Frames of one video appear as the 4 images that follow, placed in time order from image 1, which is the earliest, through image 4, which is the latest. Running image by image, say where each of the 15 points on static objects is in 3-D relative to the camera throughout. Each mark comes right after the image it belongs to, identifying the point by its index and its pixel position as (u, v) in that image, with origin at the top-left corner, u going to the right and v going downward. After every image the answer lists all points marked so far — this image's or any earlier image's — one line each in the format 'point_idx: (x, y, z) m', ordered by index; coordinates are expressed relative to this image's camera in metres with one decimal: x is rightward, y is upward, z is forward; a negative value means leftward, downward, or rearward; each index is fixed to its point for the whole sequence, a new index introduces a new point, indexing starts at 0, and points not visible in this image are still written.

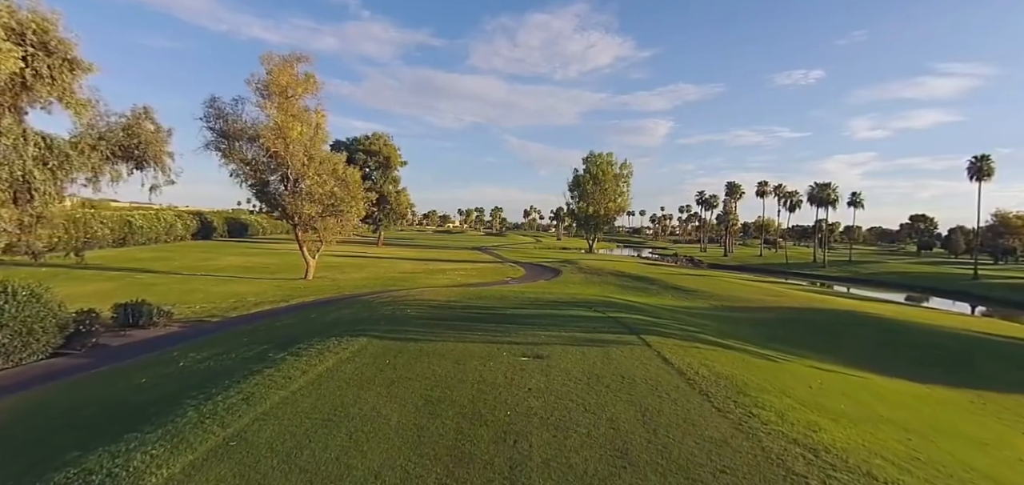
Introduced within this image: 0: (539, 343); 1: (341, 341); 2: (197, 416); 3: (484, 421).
0: (+0.6, -2.2, +10.4) m
1: (-3.6, -2.1, +10.3) m
2: (-4.0, -2.2, +6.2) m
3: (-0.3, -2.3, +6.2) m
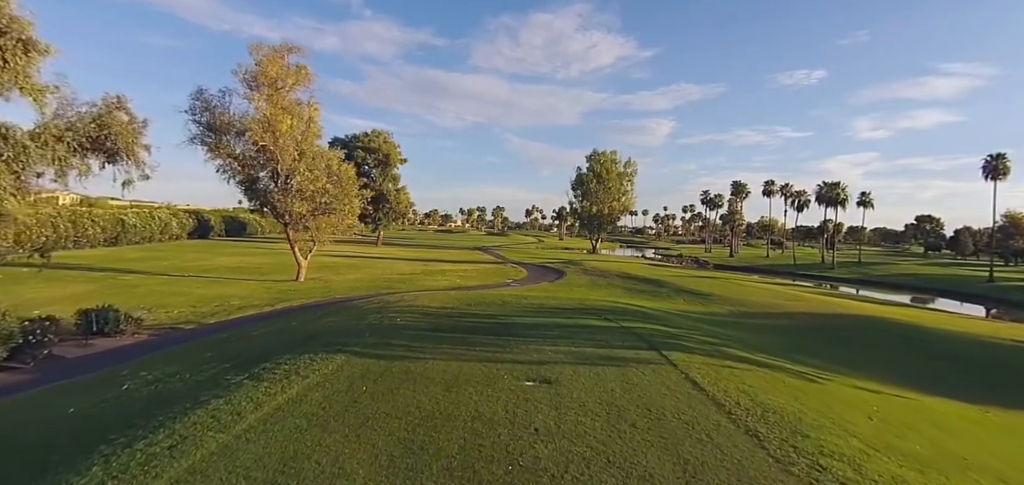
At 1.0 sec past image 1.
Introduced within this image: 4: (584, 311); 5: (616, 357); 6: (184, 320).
0: (+0.6, -2.2, +8.9) m
1: (-3.5, -2.1, +8.8) m
2: (-4.0, -2.2, +4.7) m
3: (-0.3, -2.3, +4.7) m
4: (+2.2, -2.1, +14.7) m
5: (+2.0, -2.2, +9.4) m
6: (-11.5, -2.7, +17.1) m
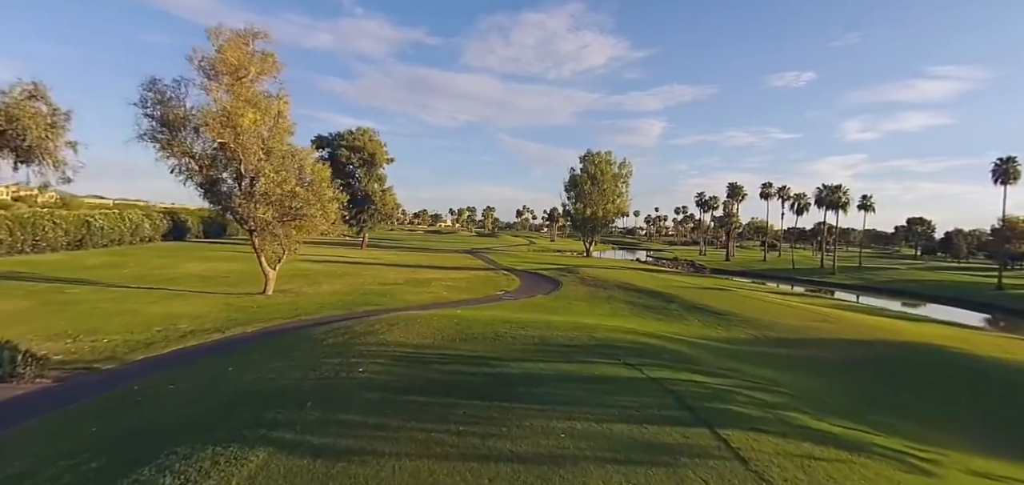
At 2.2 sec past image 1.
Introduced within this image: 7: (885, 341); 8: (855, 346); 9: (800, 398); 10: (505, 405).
0: (+0.6, -2.7, +6.2) m
1: (-3.5, -2.6, +6.0) m
2: (-3.9, -2.8, +1.9) m
3: (-0.2, -2.8, +1.9) m
4: (+2.0, -2.6, +12.0) m
5: (+2.0, -2.8, +6.7) m
6: (-11.7, -3.2, +14.1) m
7: (+14.8, -3.9, +19.4) m
8: (+12.6, -3.8, +17.9) m
9: (+6.1, -3.3, +10.4) m
10: (-0.1, -2.6, +8.0) m
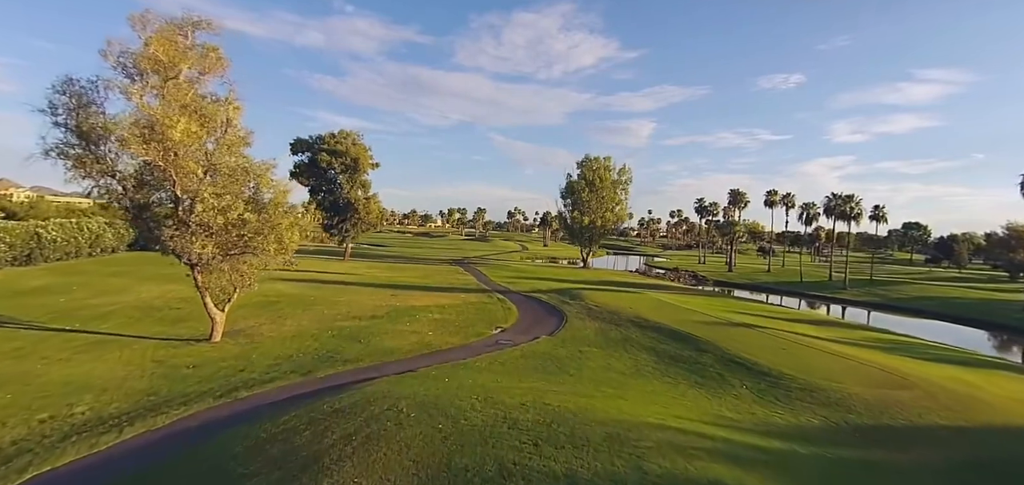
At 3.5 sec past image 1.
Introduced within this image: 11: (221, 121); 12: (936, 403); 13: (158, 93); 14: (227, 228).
0: (+0.9, -4.4, +1.8) m
1: (-3.2, -4.3, +1.5) m
2: (-3.5, -4.4, -2.6) m
3: (+0.2, -4.5, -2.5) m
4: (+2.3, -4.3, +7.7) m
5: (+2.3, -4.4, +2.3) m
6: (-11.5, -4.8, +9.5) m
7: (+14.9, -5.6, +15.3) m
8: (+12.7, -5.5, +13.8) m
9: (+6.3, -4.9, +6.1) m
10: (+0.2, -4.3, +3.6) m
11: (-11.9, +4.9, +19.9) m
12: (+14.3, -5.4, +16.5) m
13: (-13.4, +5.6, +18.5) m
14: (-11.4, +0.6, +19.6) m
